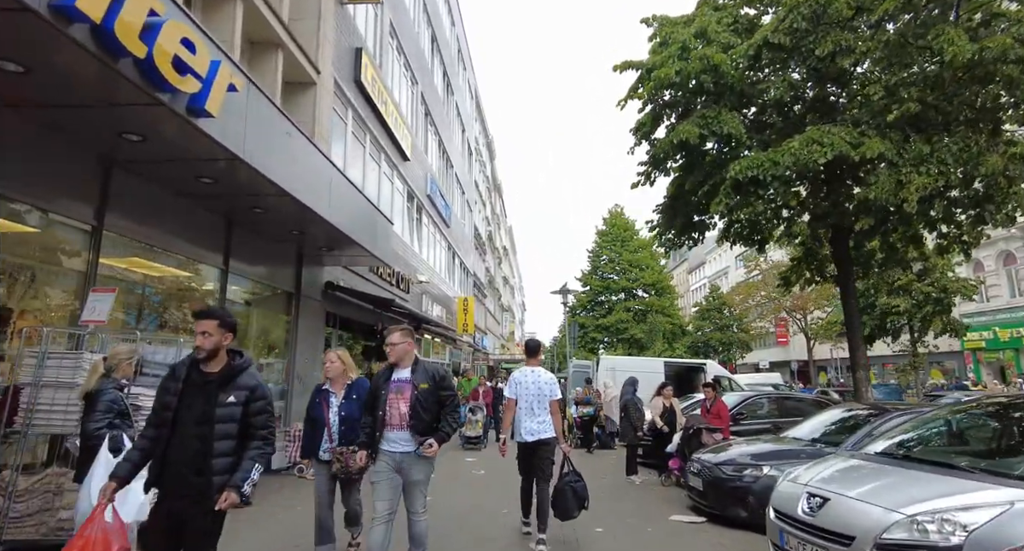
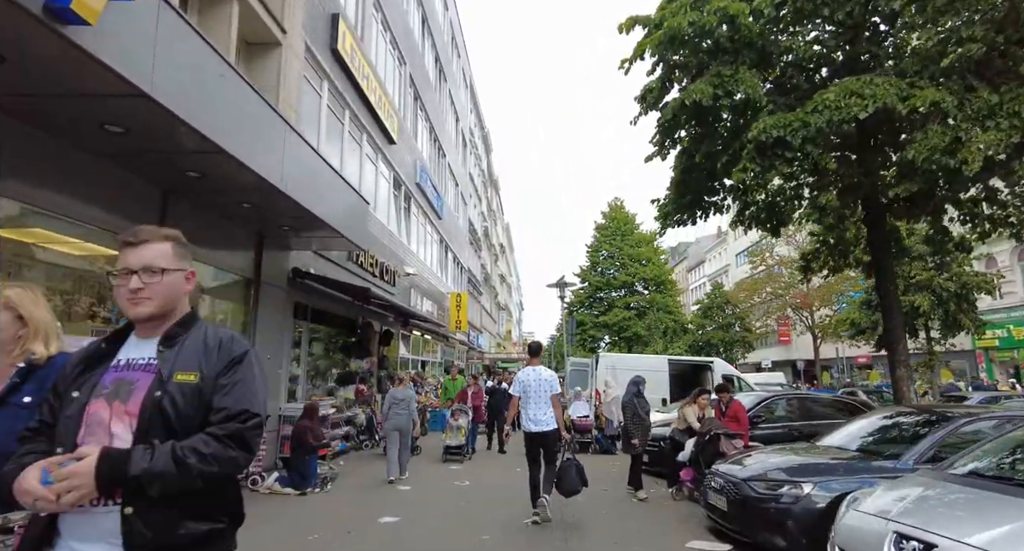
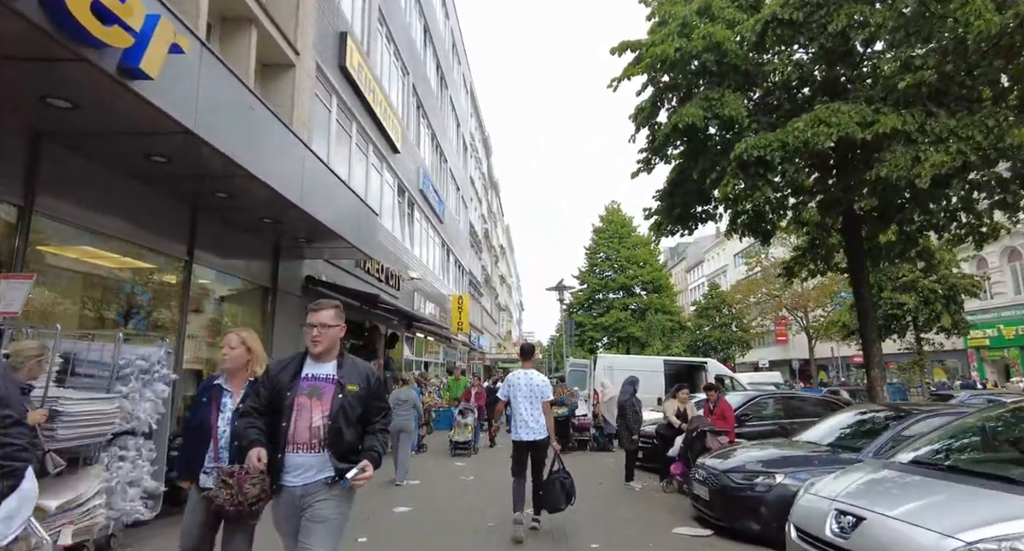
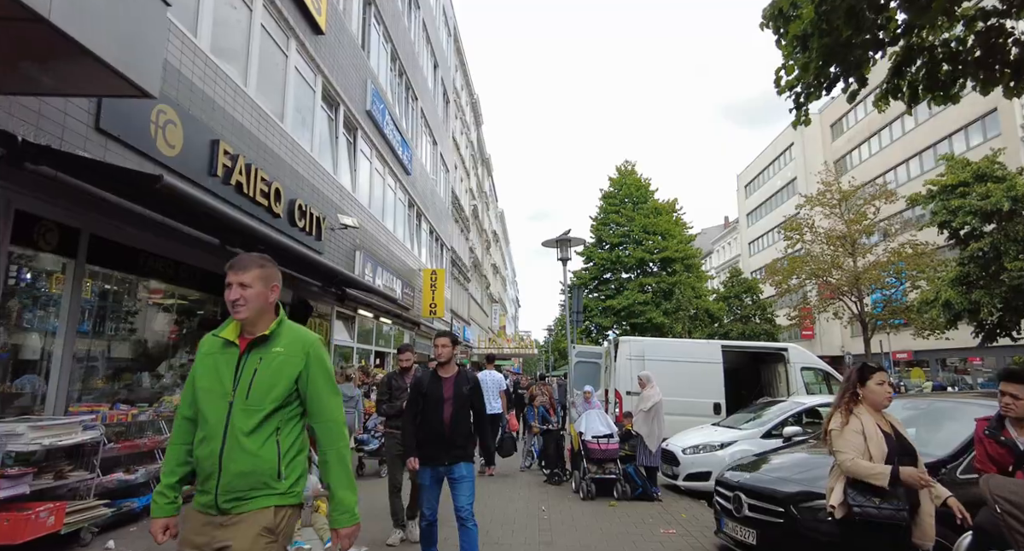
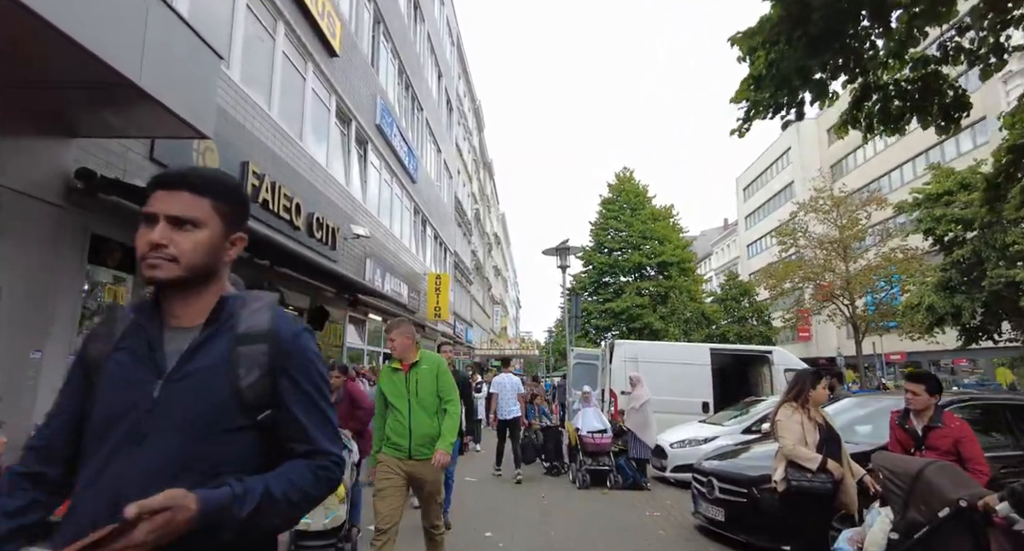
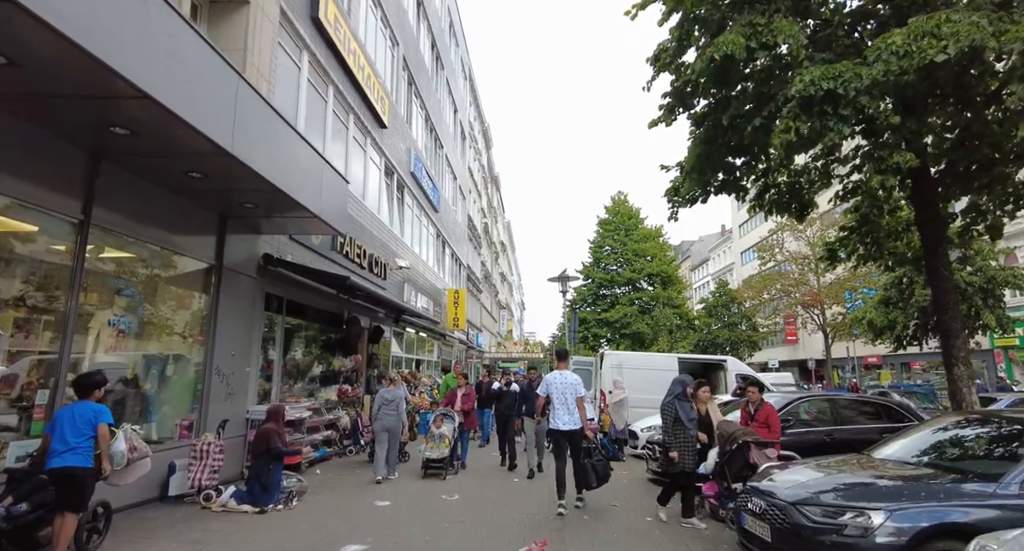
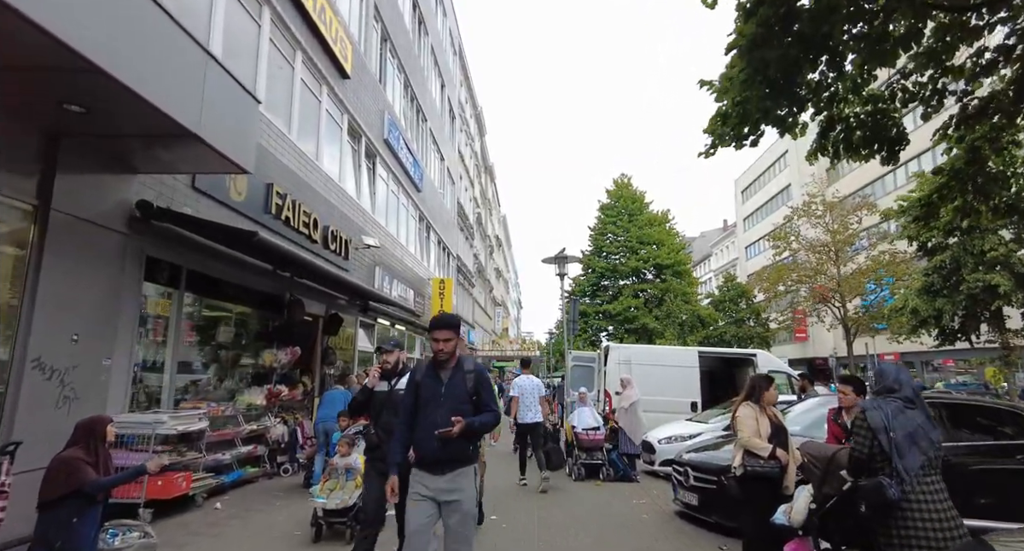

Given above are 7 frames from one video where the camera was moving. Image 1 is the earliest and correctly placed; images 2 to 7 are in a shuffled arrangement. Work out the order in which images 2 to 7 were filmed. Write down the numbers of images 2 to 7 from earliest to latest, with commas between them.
3, 2, 6, 7, 5, 4
